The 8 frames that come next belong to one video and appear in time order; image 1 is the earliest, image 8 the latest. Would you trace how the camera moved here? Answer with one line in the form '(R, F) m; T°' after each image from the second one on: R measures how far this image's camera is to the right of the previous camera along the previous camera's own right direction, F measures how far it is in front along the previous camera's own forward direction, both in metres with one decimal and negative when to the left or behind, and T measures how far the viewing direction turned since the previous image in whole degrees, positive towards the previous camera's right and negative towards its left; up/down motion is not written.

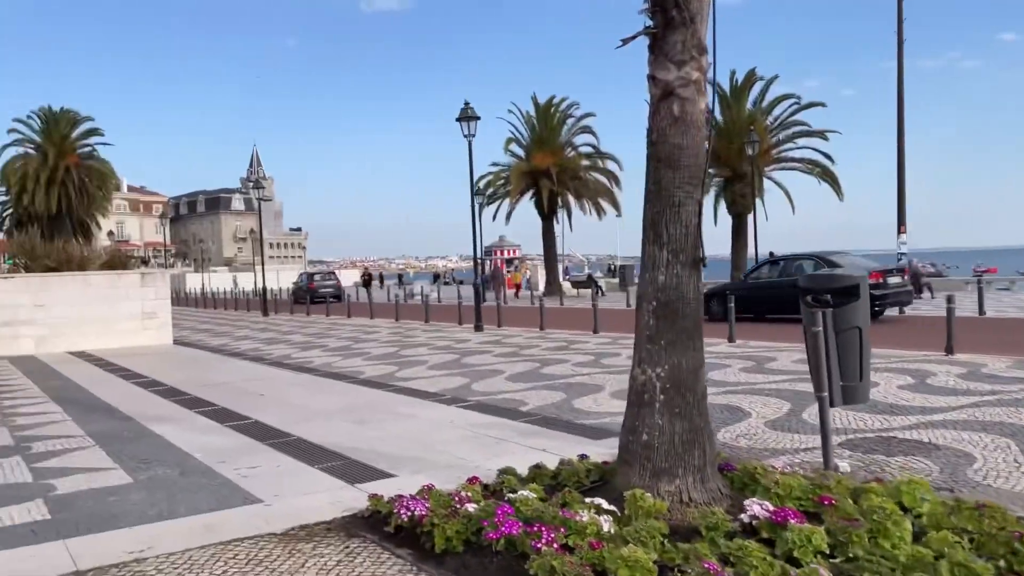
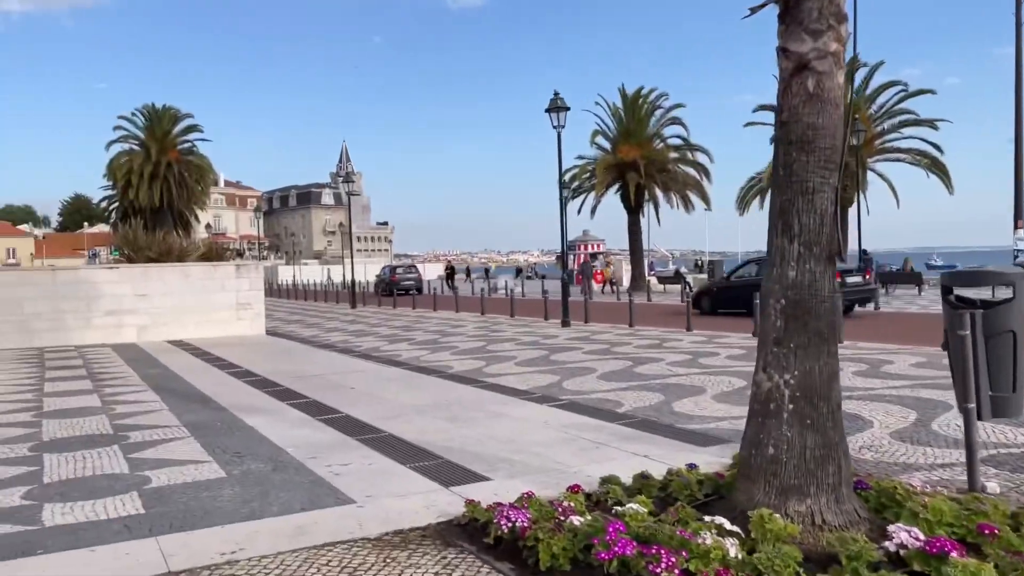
(-0.2, +0.4) m; -6°
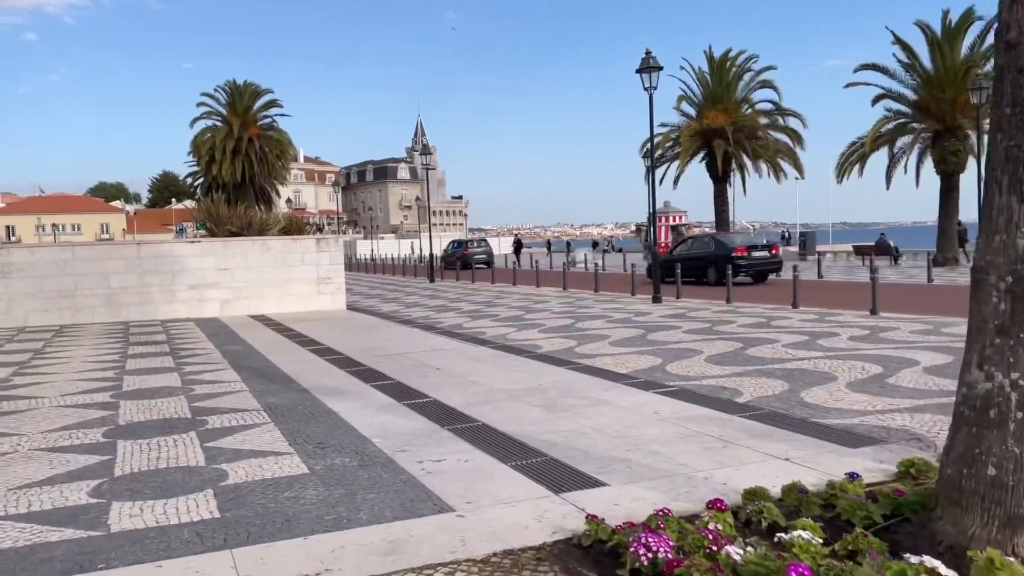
(-0.3, +0.8) m; -5°
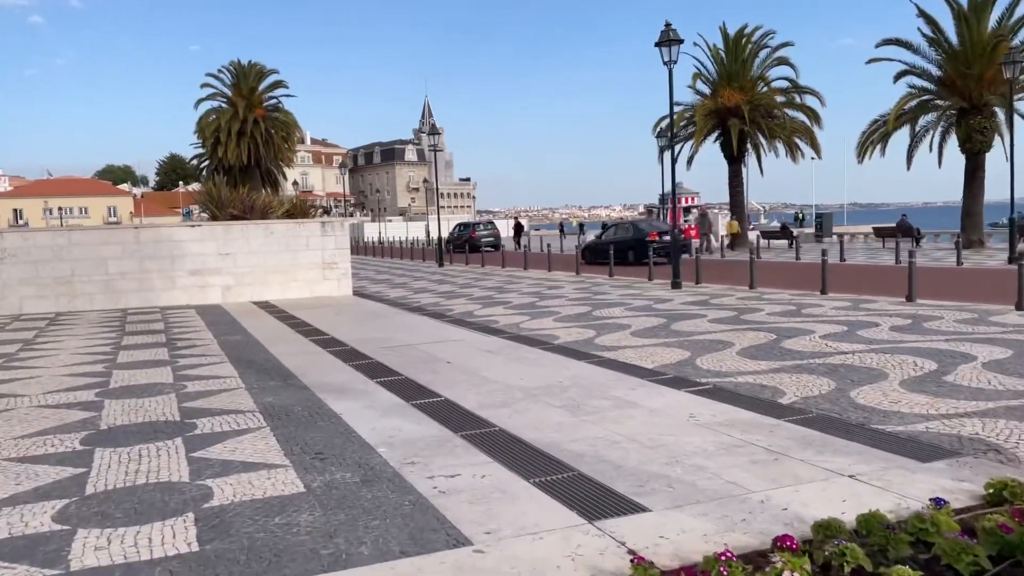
(-0.1, +0.7) m; -1°
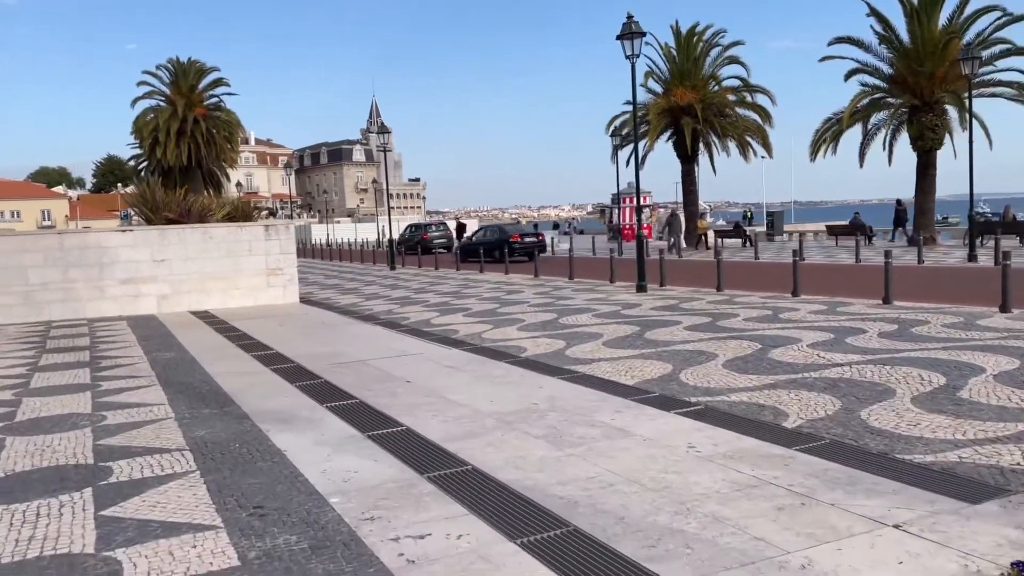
(-0.2, +0.9) m; +4°
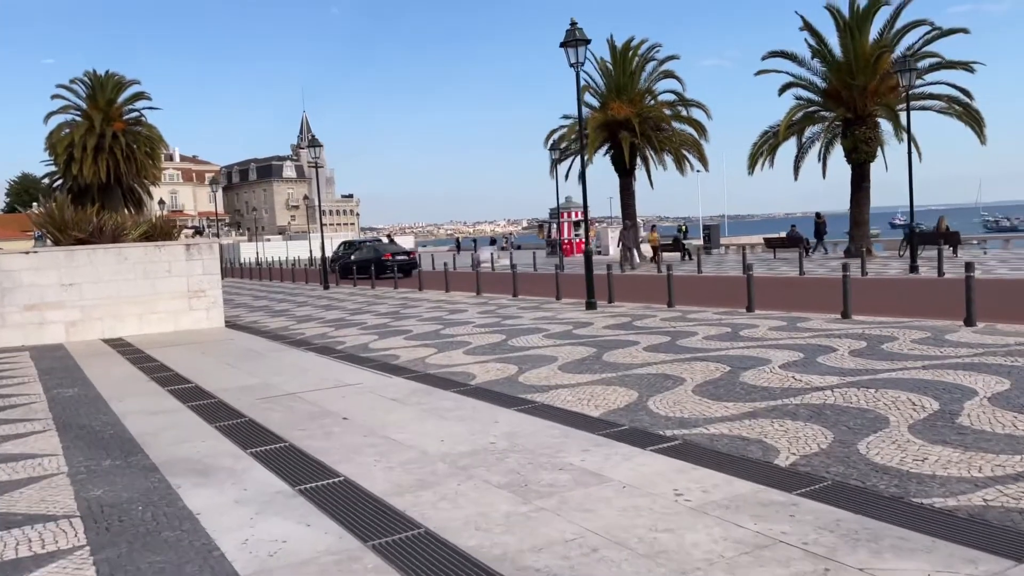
(-0.1, +0.8) m; +5°
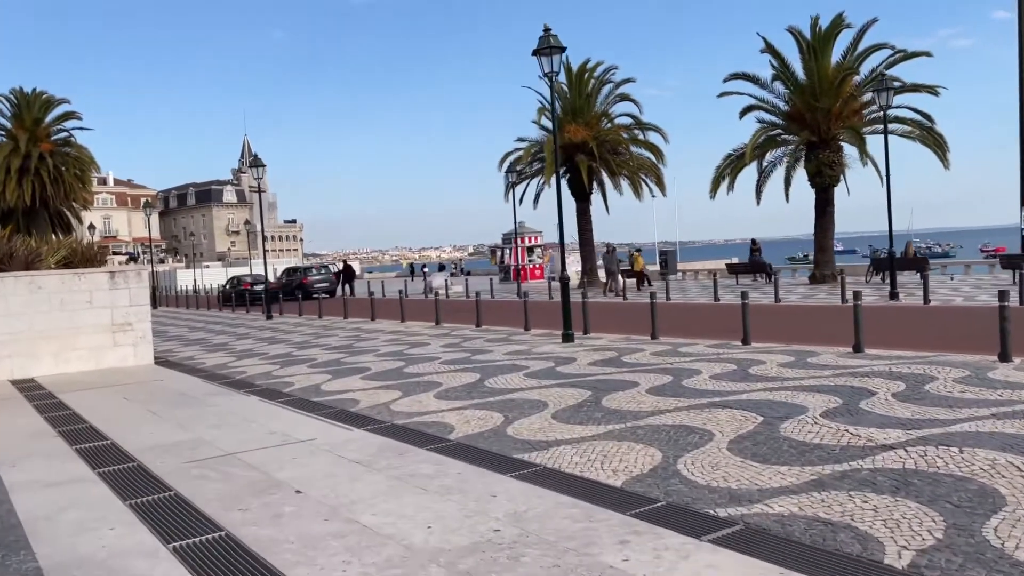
(-0.4, +1.4) m; +4°
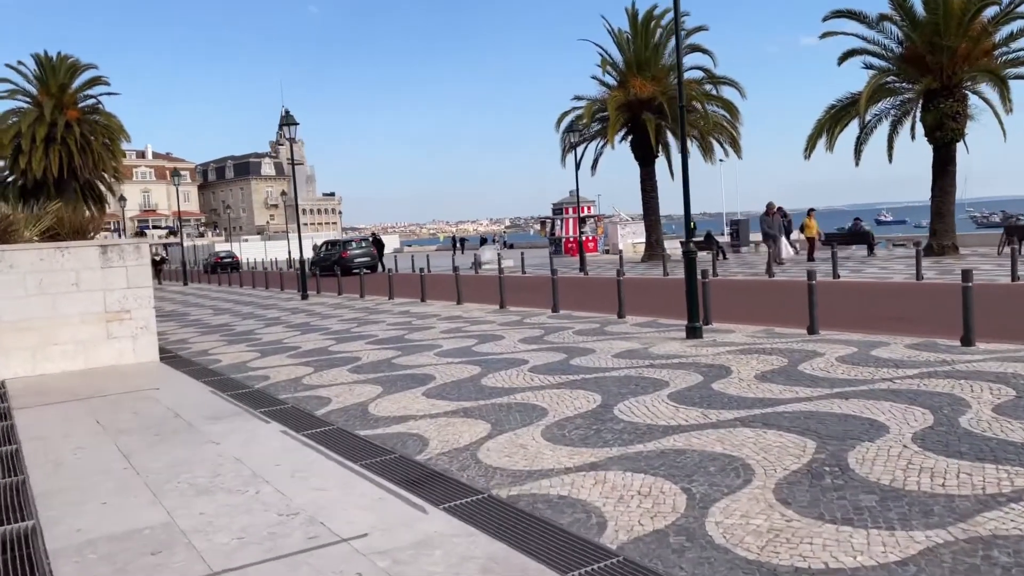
(-0.9, +3.4) m; -3°
